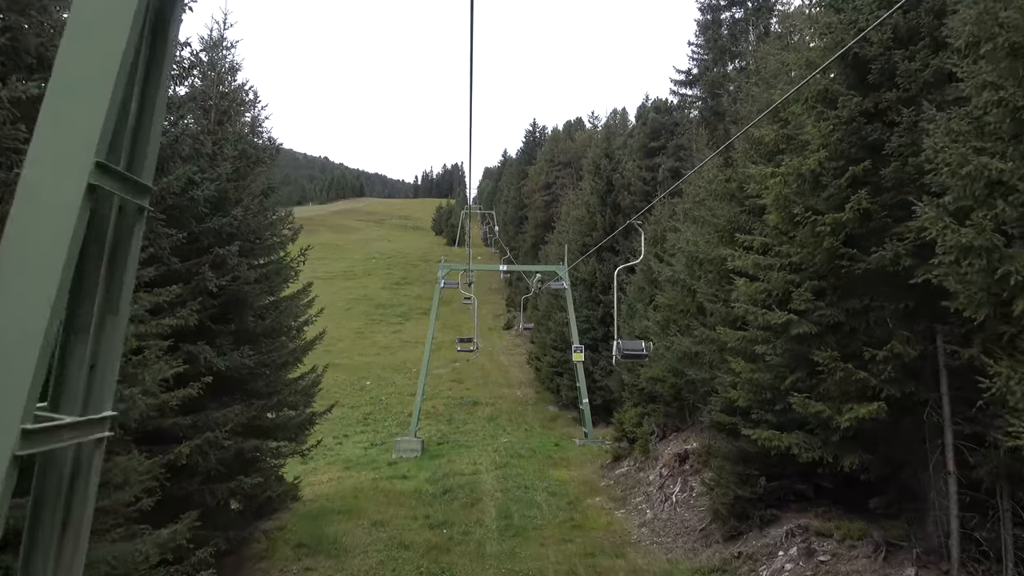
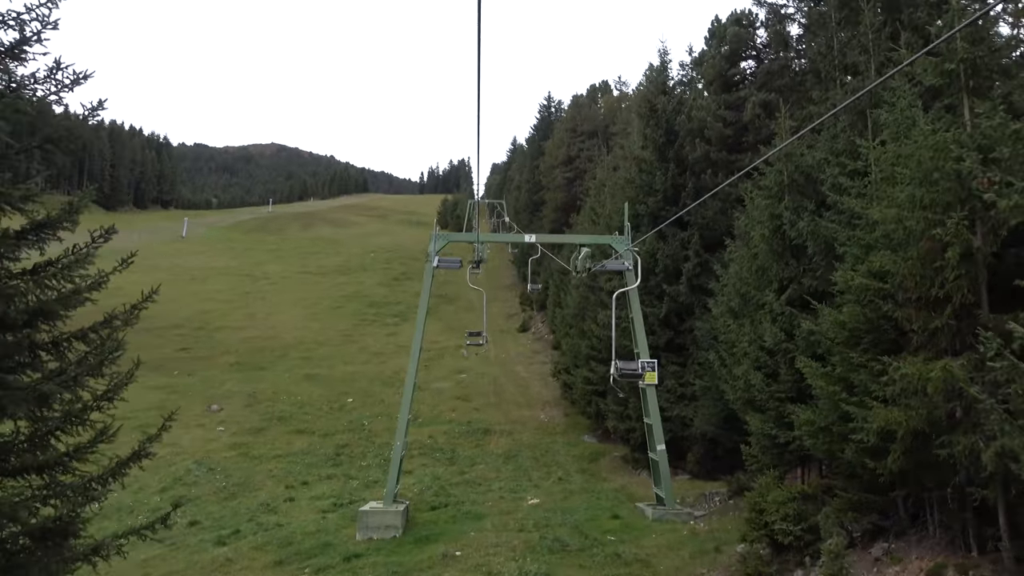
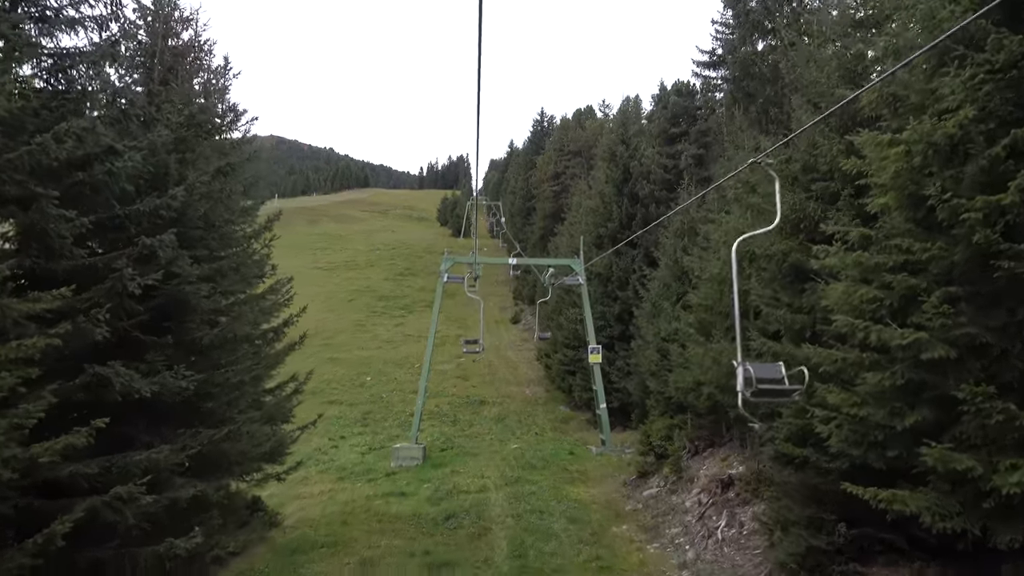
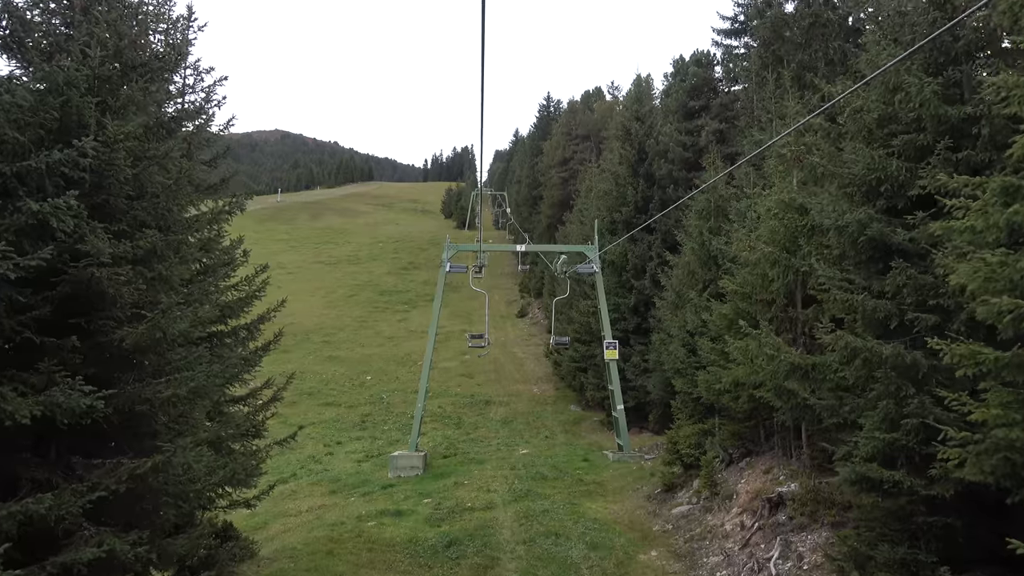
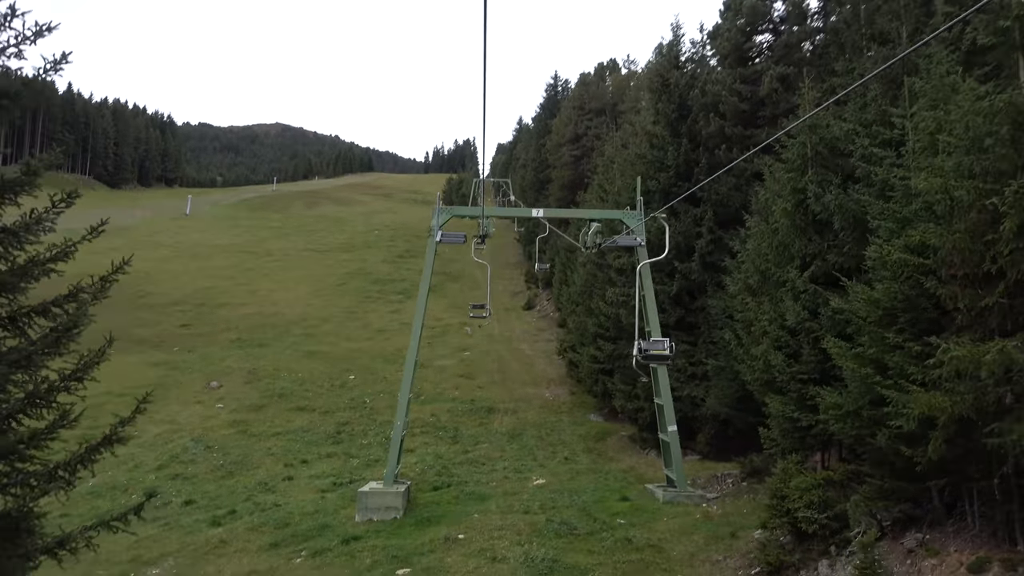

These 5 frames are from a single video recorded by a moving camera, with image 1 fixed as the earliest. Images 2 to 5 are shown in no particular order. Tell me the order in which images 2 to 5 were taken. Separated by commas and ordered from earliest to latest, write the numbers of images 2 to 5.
3, 4, 2, 5
